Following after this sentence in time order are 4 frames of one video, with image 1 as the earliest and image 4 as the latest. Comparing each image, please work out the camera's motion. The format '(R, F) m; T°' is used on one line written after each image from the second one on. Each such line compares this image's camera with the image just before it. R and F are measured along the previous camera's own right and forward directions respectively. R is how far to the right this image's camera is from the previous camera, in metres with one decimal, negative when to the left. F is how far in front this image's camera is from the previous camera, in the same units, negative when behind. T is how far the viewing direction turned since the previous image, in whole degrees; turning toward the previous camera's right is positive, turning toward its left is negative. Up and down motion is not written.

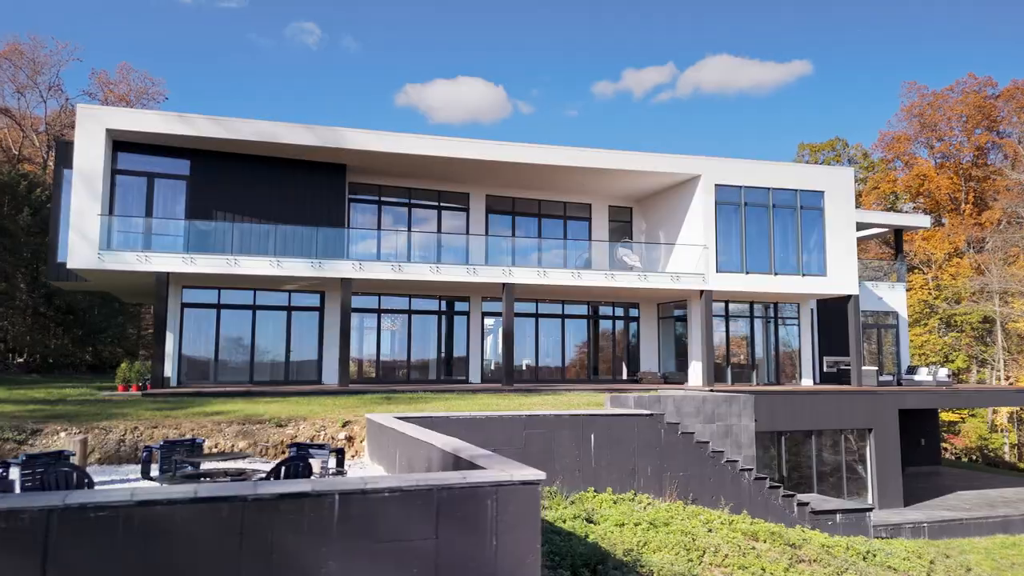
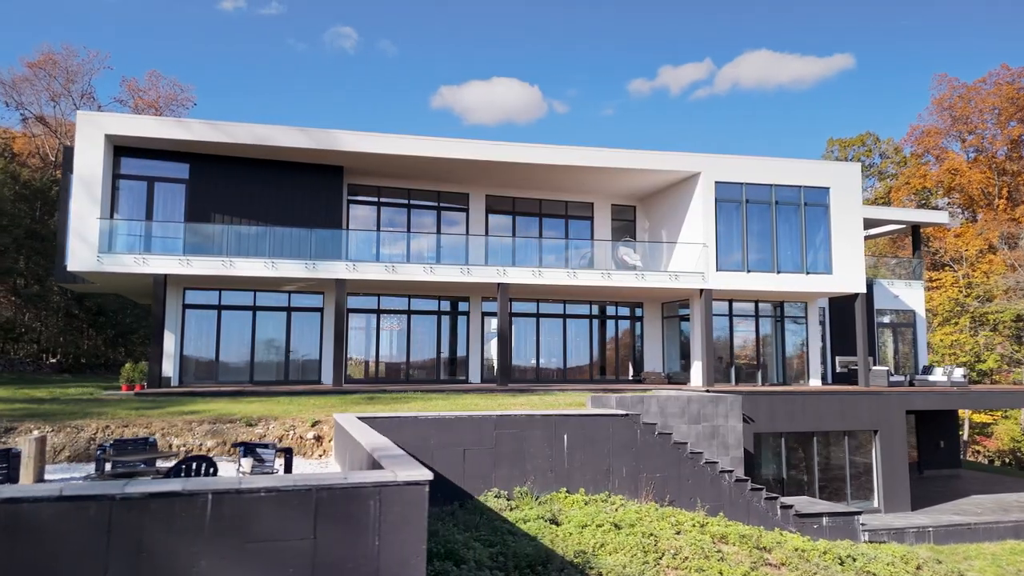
(+0.9, +0.1) m; -2°
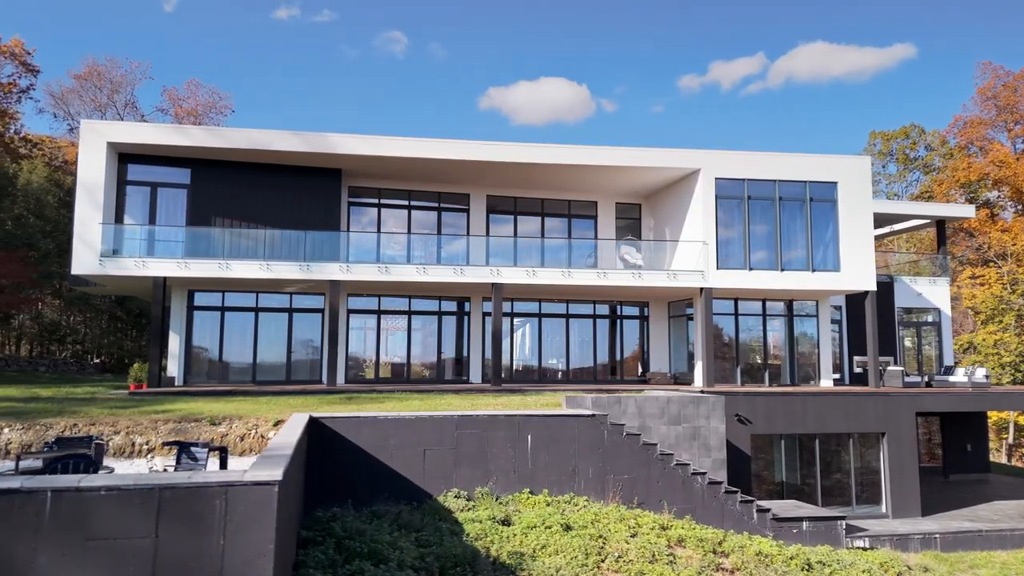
(+1.2, +0.1) m; -3°
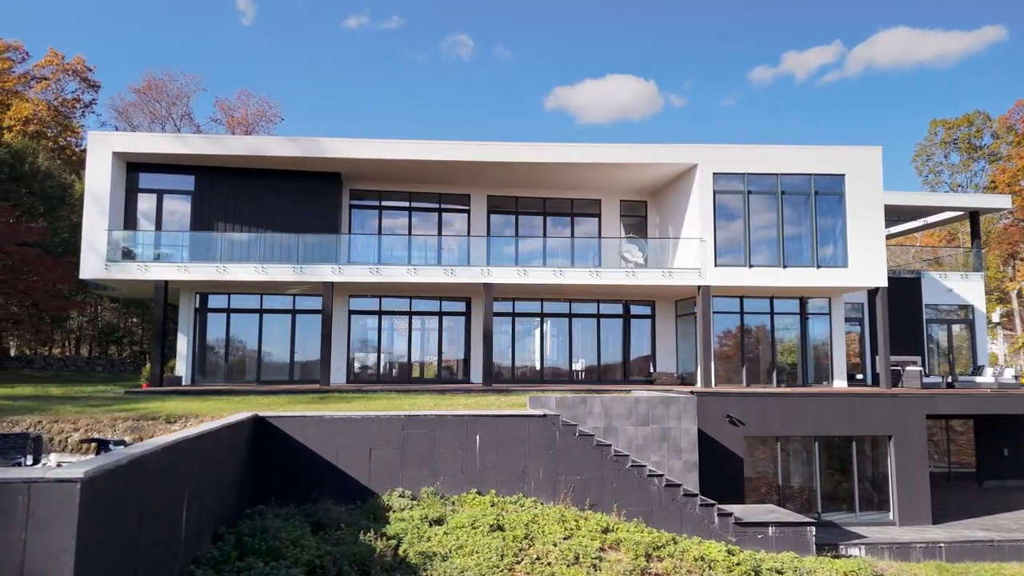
(+1.6, +0.1) m; -5°
